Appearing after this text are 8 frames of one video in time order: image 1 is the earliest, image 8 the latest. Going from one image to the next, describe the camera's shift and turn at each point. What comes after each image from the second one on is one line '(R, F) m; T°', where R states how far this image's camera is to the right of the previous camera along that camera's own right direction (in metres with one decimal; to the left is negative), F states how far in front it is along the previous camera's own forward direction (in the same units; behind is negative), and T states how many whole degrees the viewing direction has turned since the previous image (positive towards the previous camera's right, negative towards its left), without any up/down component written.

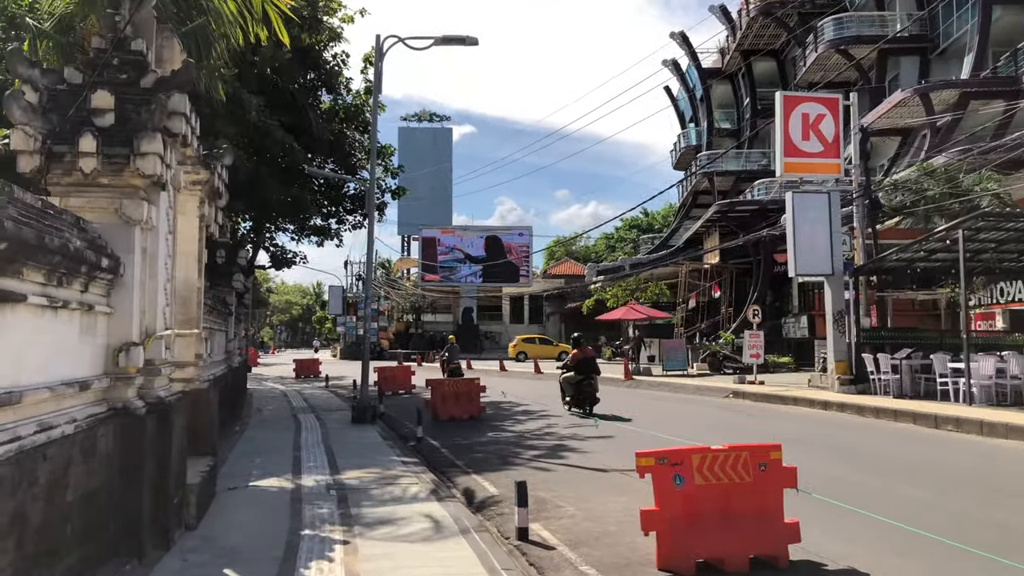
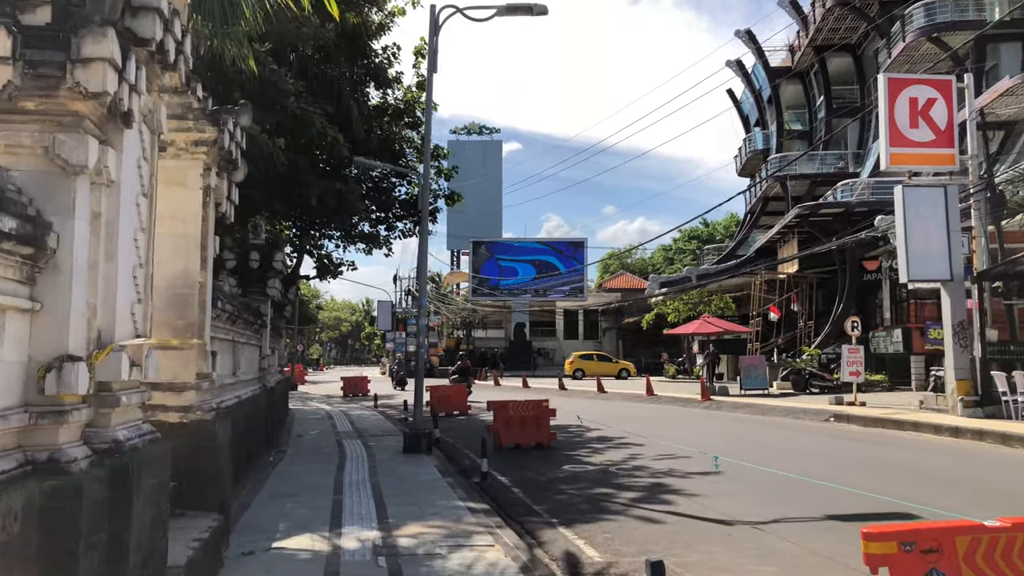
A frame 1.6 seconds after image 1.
(-0.4, +2.0) m; -3°
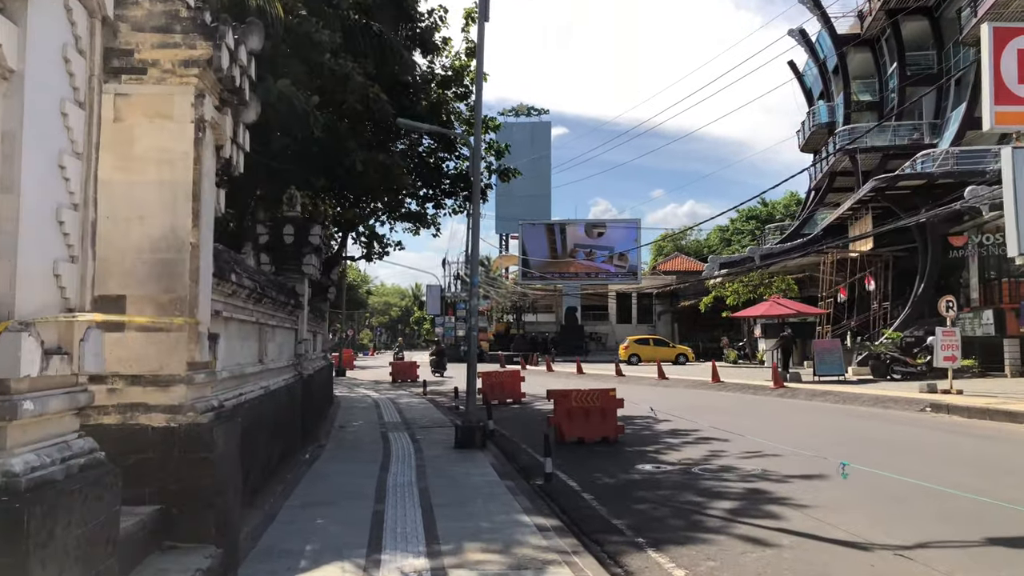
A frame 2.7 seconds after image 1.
(-0.2, +1.3) m; -3°
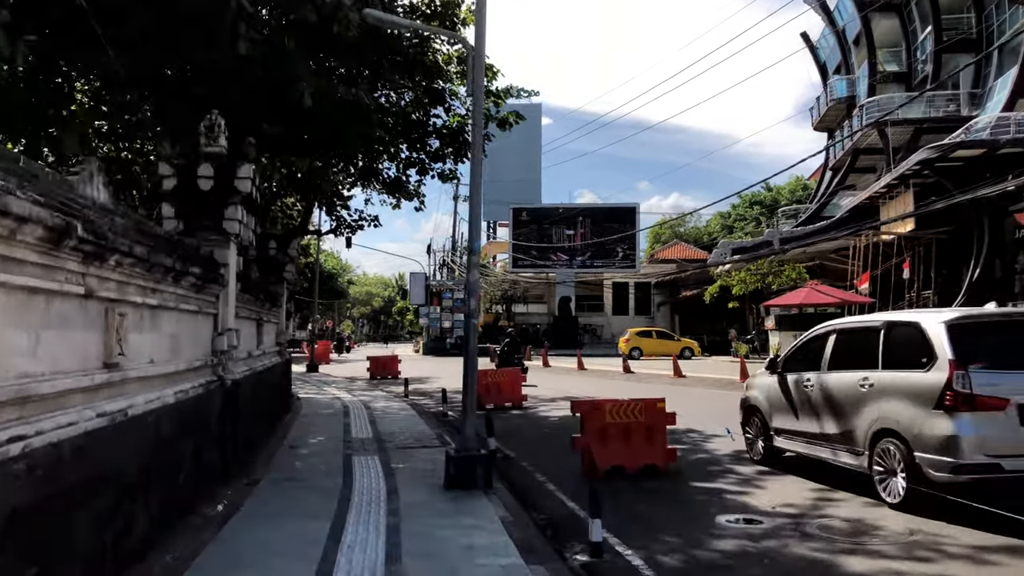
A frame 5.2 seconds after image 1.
(-0.3, +3.2) m; +1°
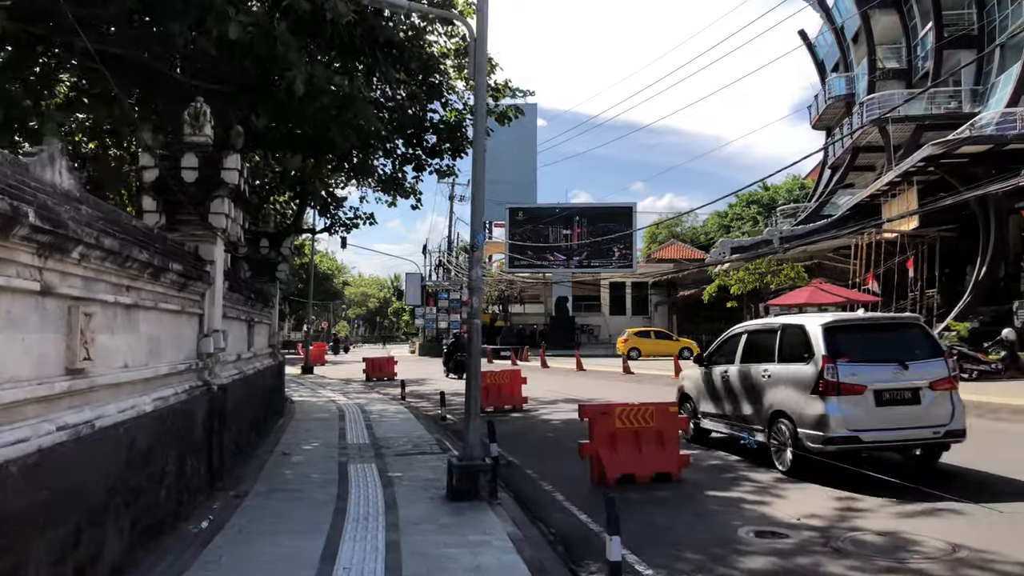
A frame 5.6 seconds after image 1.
(-0.1, +0.5) m; 0°
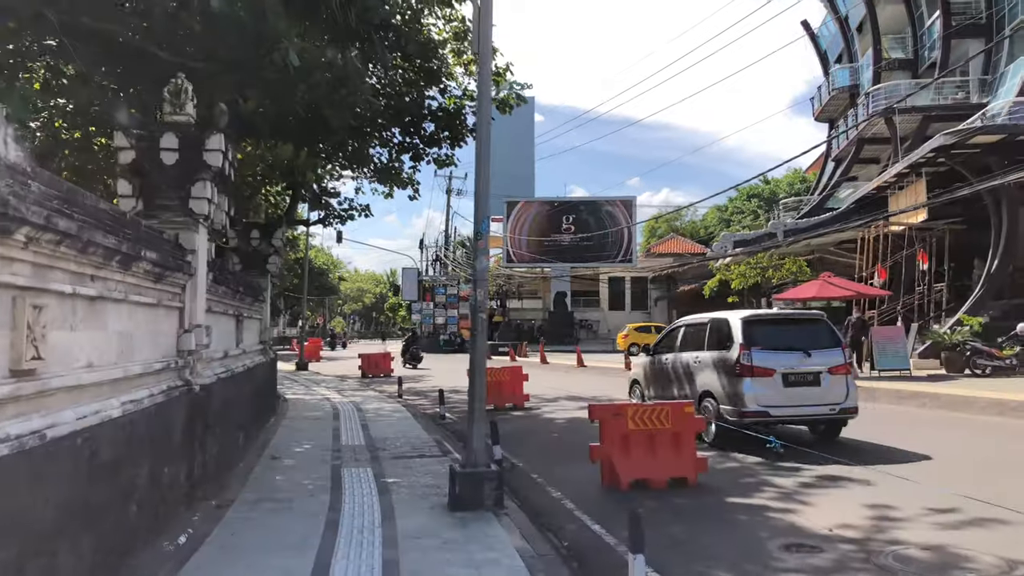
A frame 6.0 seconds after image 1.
(-0.1, +0.5) m; 0°
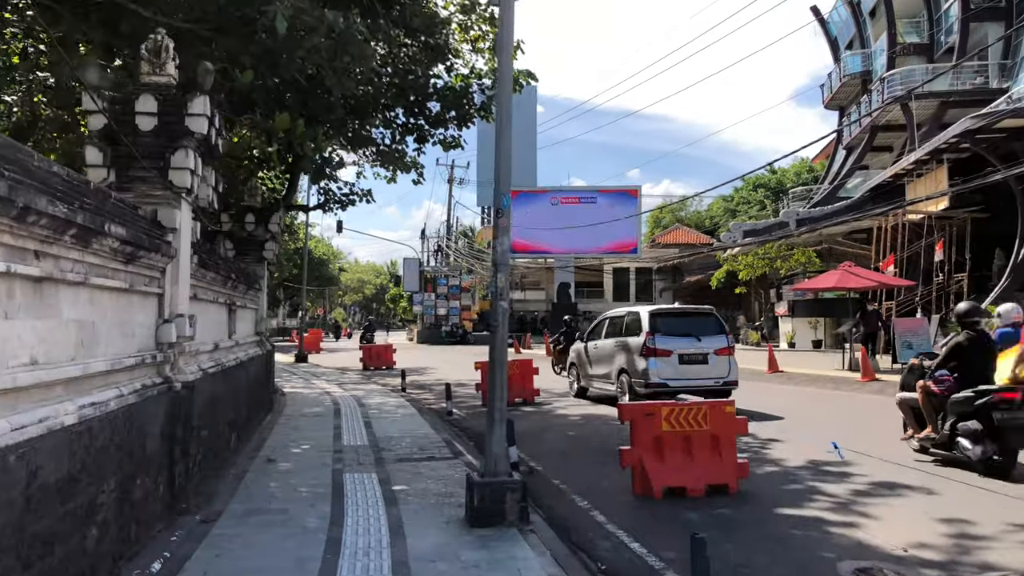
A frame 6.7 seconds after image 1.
(-0.2, +0.8) m; 0°
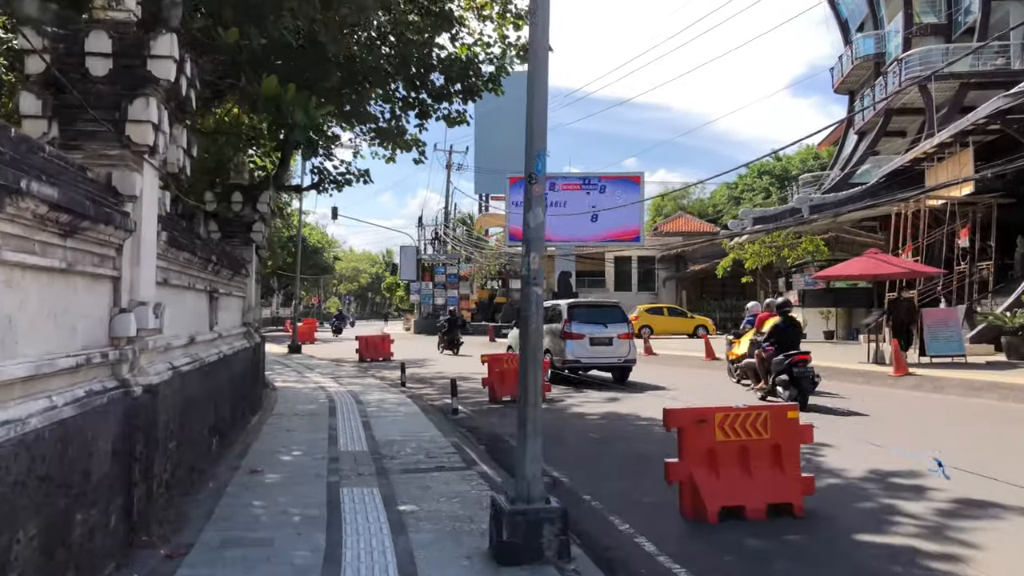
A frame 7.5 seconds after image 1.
(-0.2, +1.0) m; 0°
